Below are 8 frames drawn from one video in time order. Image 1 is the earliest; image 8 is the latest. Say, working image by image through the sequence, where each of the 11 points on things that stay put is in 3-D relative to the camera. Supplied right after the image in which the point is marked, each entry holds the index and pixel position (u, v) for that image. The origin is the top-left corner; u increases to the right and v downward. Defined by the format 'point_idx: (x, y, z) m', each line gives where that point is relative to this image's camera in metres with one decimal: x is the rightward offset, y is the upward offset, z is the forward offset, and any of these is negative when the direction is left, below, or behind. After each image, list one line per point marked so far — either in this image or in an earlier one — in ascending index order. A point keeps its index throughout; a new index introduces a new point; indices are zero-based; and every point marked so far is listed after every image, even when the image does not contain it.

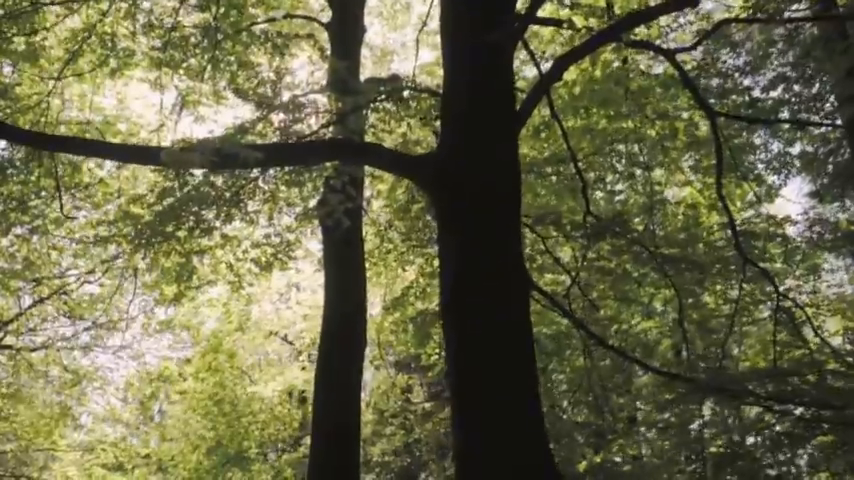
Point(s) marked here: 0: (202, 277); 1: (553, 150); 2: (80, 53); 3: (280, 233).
0: (-3.5, -0.6, +12.7) m
1: (+1.7, +1.2, +10.9) m
2: (-5.0, +2.7, +11.8) m
3: (-2.2, +0.1, +12.0) m
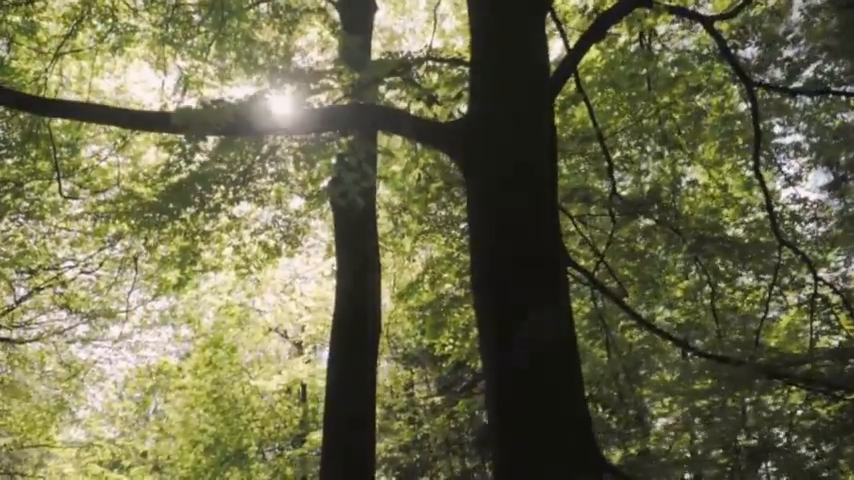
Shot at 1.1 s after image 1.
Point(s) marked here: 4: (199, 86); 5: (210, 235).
0: (-3.3, -0.4, +12.1) m
1: (+1.9, +1.4, +10.4) m
2: (-4.8, +2.9, +11.2) m
3: (-2.0, +0.3, +11.5) m
4: (-3.6, +2.5, +12.9) m
5: (-3.0, +0.1, +11.1) m
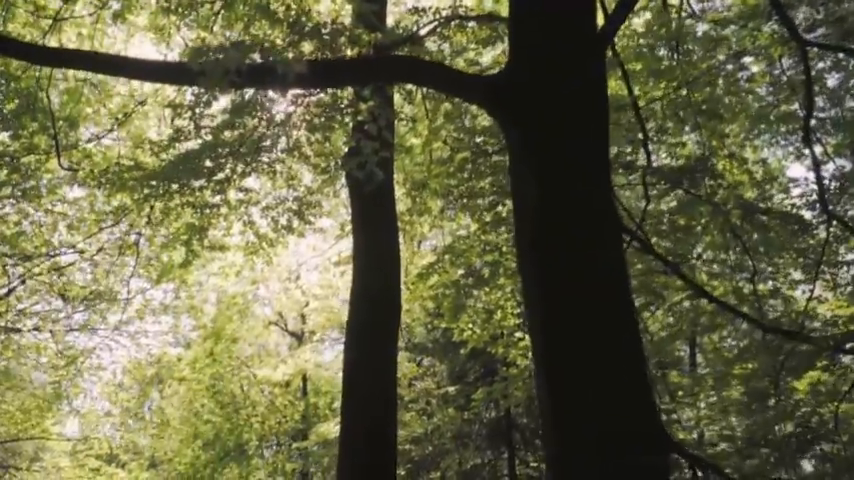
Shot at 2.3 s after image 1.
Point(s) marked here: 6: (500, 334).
0: (-3.0, -0.1, +11.5) m
1: (+2.2, +1.7, +9.8) m
2: (-4.5, +3.2, +10.6) m
3: (-1.7, +0.6, +10.9) m
4: (-3.3, +2.8, +12.2) m
5: (-2.7, +0.4, +10.5) m
6: (+1.0, -1.3, +11.6) m
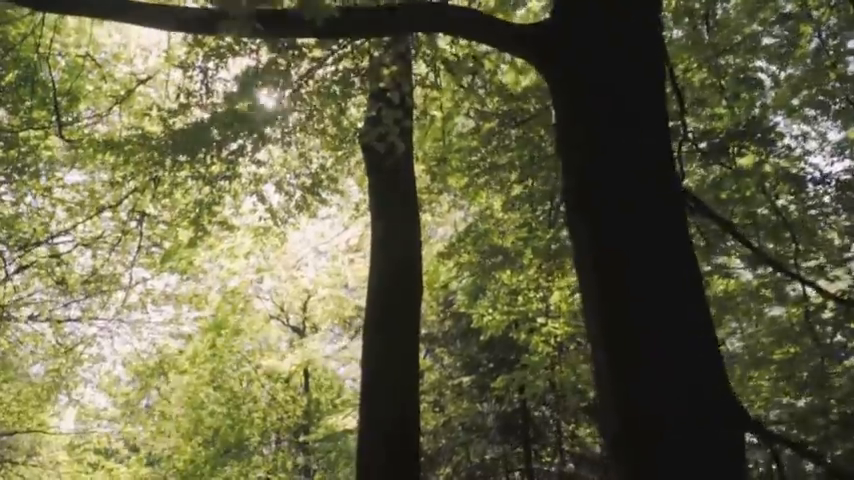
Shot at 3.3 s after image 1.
0: (-2.8, +0.2, +11.0) m
1: (+2.4, +2.0, +9.3) m
2: (-4.3, +3.5, +10.1) m
3: (-1.4, +0.9, +10.3) m
4: (-3.1, +3.0, +11.7) m
5: (-2.5, +0.6, +10.0) m
6: (+1.2, -1.1, +11.1) m
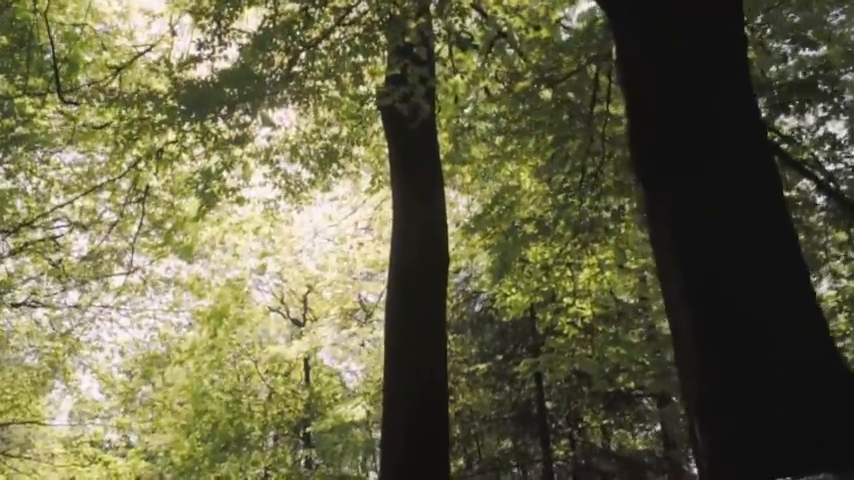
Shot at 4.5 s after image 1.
0: (-2.5, +0.5, +10.4) m
1: (+2.7, +2.3, +8.7) m
2: (-4.0, +3.8, +9.4) m
3: (-1.2, +1.2, +9.7) m
4: (-2.8, +3.4, +11.1) m
5: (-2.2, +1.0, +9.4) m
6: (+1.5, -0.8, +10.5) m
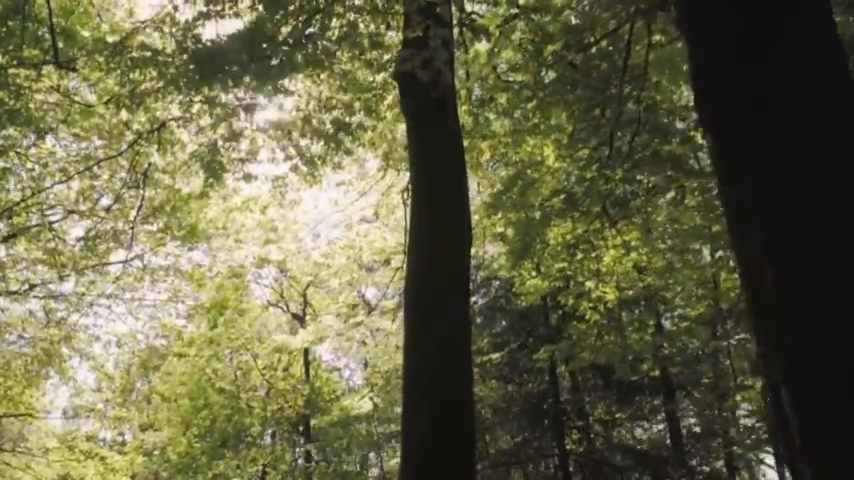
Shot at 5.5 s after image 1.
0: (-2.3, +0.8, +9.8) m
1: (+2.9, +2.5, +8.2) m
2: (-3.8, +4.1, +8.9) m
3: (-1.0, +1.4, +9.2) m
4: (-2.6, +3.6, +10.6) m
5: (-2.0, +1.2, +8.9) m
6: (+1.7, -0.5, +10.0) m
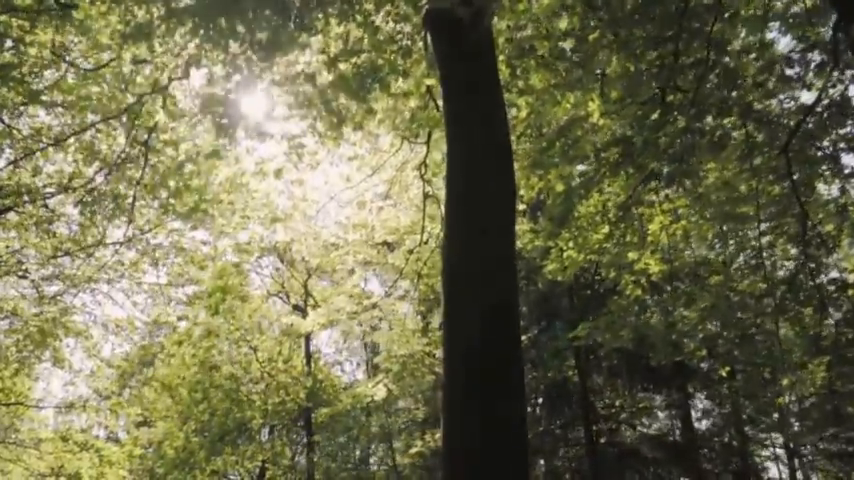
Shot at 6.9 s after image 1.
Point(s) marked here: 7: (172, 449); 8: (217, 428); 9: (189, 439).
0: (-2.0, +1.2, +9.0) m
1: (+3.3, +2.9, +7.4) m
2: (-3.5, +4.5, +8.1) m
3: (-0.6, +1.8, +8.4) m
4: (-2.3, +4.0, +9.8) m
5: (-1.7, +1.6, +8.1) m
6: (+2.0, -0.2, +9.2) m
7: (-6.1, -5.0, +19.7) m
8: (-5.0, -4.4, +19.6) m
9: (-5.7, -4.8, +19.8) m
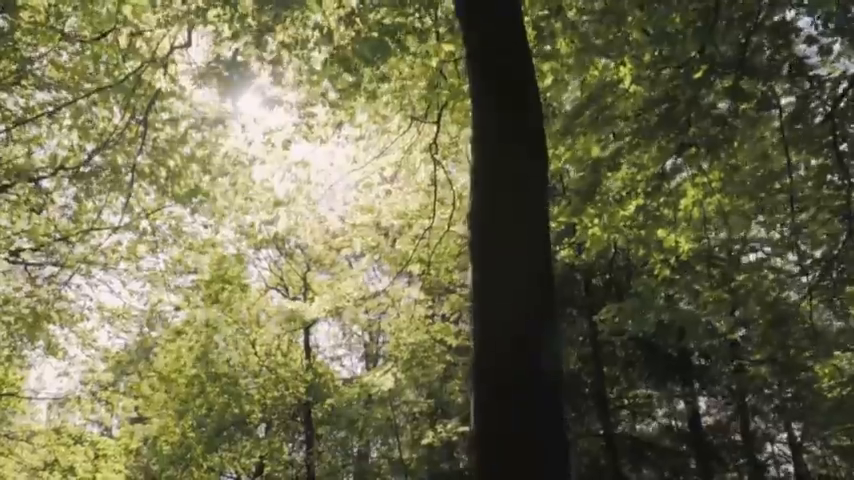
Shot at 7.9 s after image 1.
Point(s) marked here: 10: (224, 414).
0: (-1.8, +1.4, +8.5) m
1: (+3.5, +3.1, +6.9) m
2: (-3.3, +4.7, +7.6) m
3: (-0.5, +2.1, +7.9) m
4: (-2.1, +4.2, +9.2) m
5: (-1.5, +1.8, +7.5) m
6: (+2.2, +0.1, +8.7) m
7: (-6.0, -4.7, +19.2) m
8: (-4.9, -4.2, +19.1) m
9: (-5.6, -4.5, +19.3) m
10: (-4.7, -4.0, +19.1) m
